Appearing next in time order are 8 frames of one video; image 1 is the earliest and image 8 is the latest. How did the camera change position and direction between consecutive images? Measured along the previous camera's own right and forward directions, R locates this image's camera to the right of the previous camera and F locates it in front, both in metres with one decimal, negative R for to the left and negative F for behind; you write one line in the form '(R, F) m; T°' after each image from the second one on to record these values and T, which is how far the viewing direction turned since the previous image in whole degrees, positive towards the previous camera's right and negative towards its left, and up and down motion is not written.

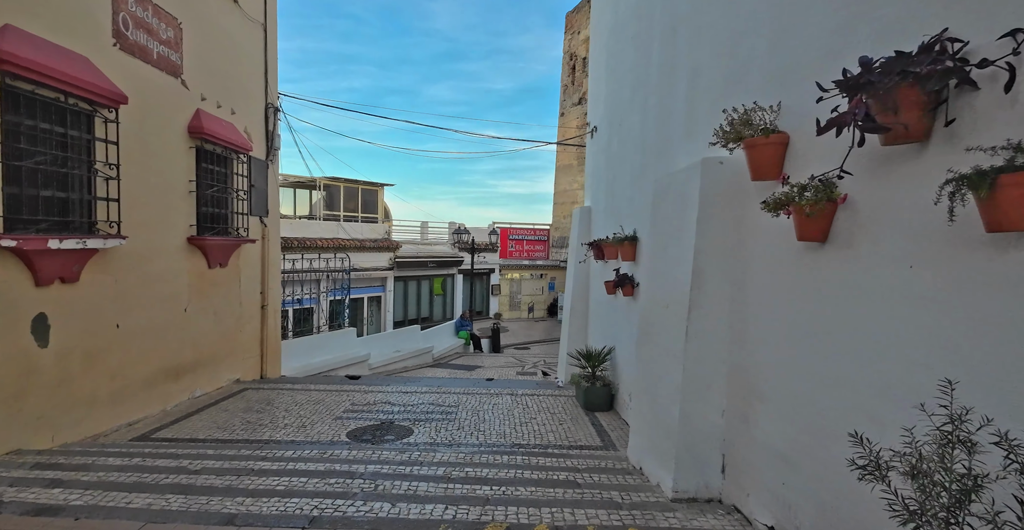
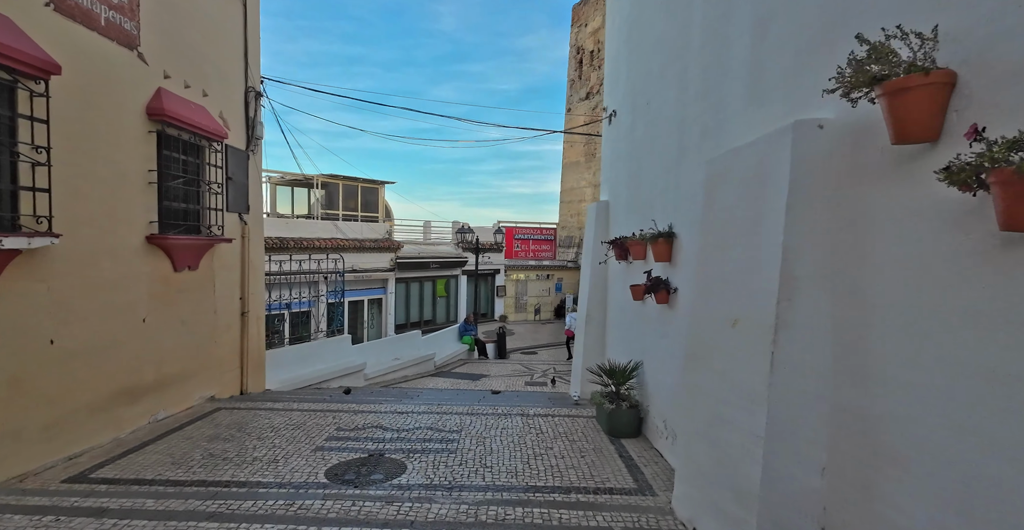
(-0.1, +0.8) m; 0°
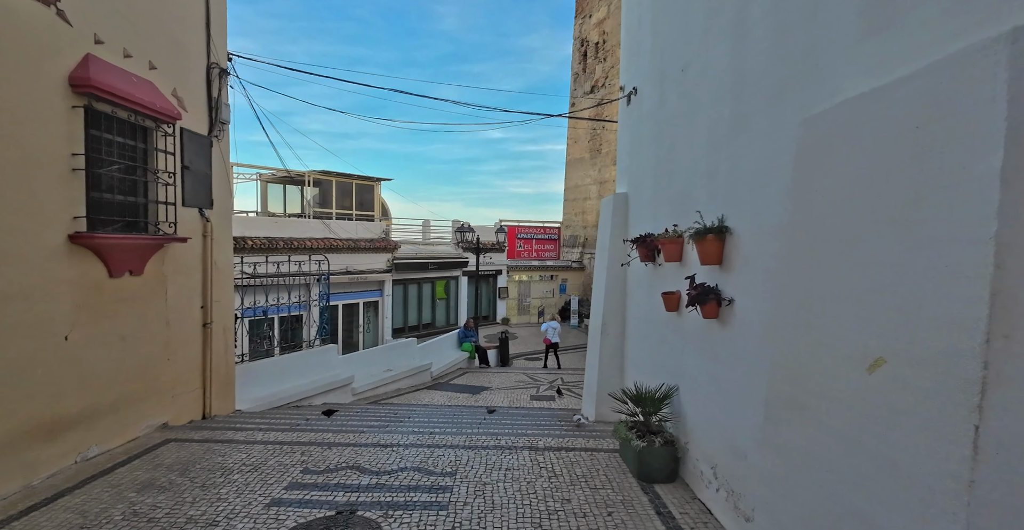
(0.0, +0.9) m; 0°
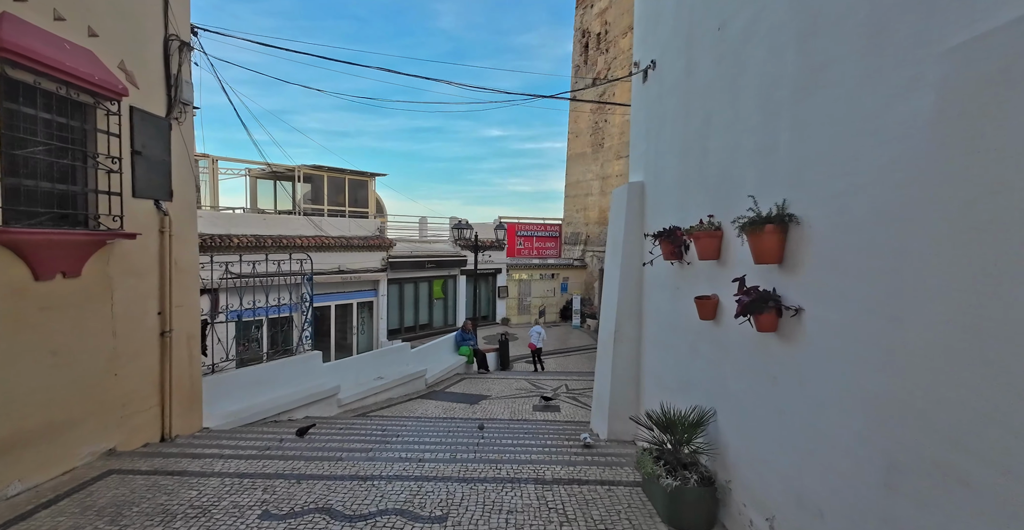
(0.0, +0.7) m; 0°
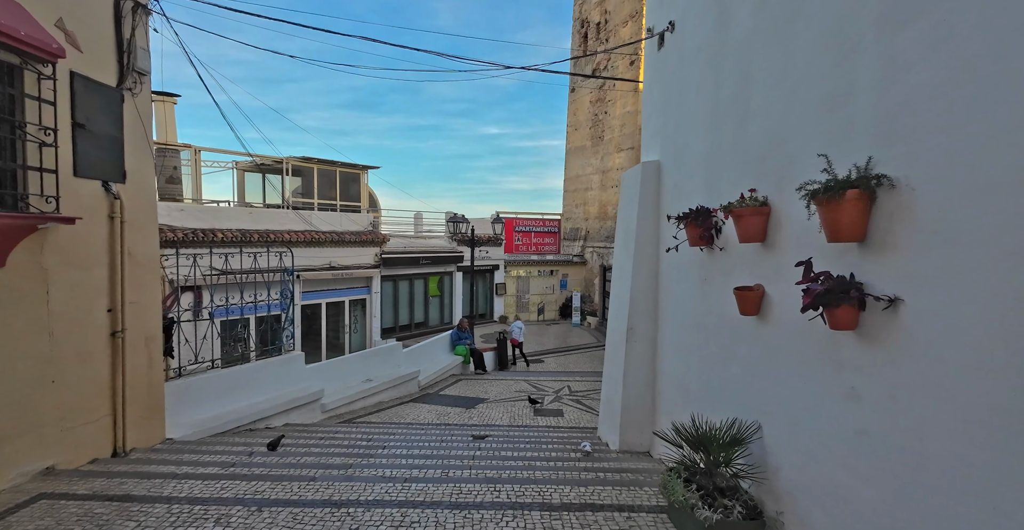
(0.0, +0.6) m; 0°
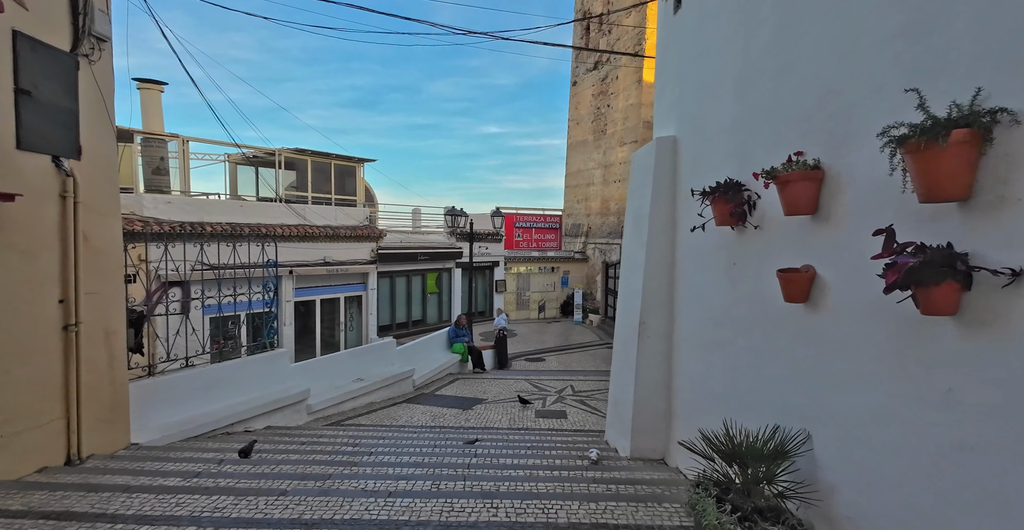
(0.0, +0.5) m; 0°
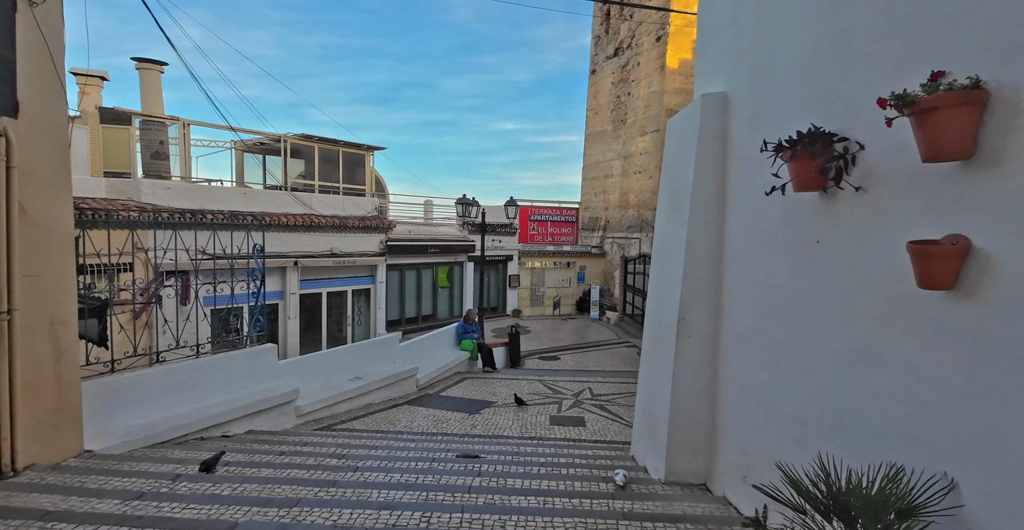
(0.0, +0.7) m; -2°
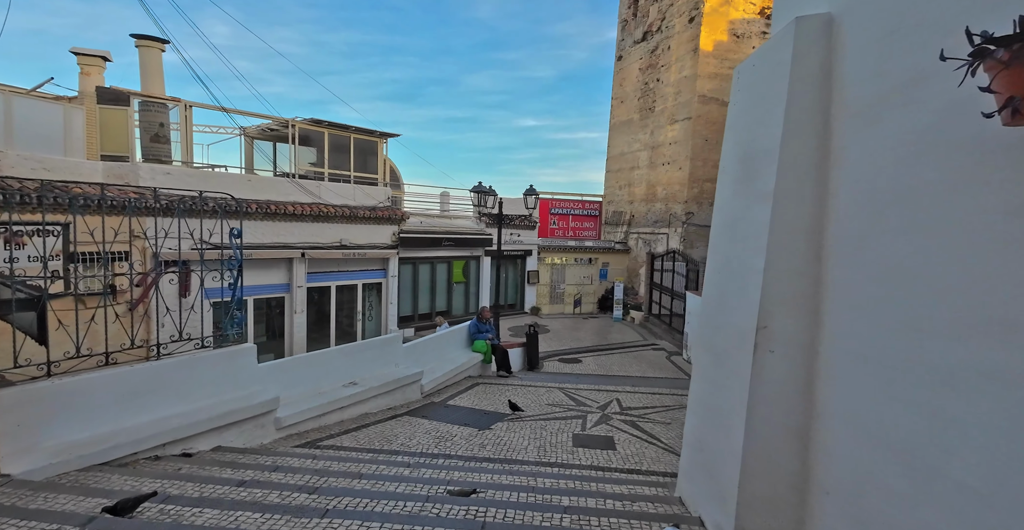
(0.0, +0.9) m; -2°
